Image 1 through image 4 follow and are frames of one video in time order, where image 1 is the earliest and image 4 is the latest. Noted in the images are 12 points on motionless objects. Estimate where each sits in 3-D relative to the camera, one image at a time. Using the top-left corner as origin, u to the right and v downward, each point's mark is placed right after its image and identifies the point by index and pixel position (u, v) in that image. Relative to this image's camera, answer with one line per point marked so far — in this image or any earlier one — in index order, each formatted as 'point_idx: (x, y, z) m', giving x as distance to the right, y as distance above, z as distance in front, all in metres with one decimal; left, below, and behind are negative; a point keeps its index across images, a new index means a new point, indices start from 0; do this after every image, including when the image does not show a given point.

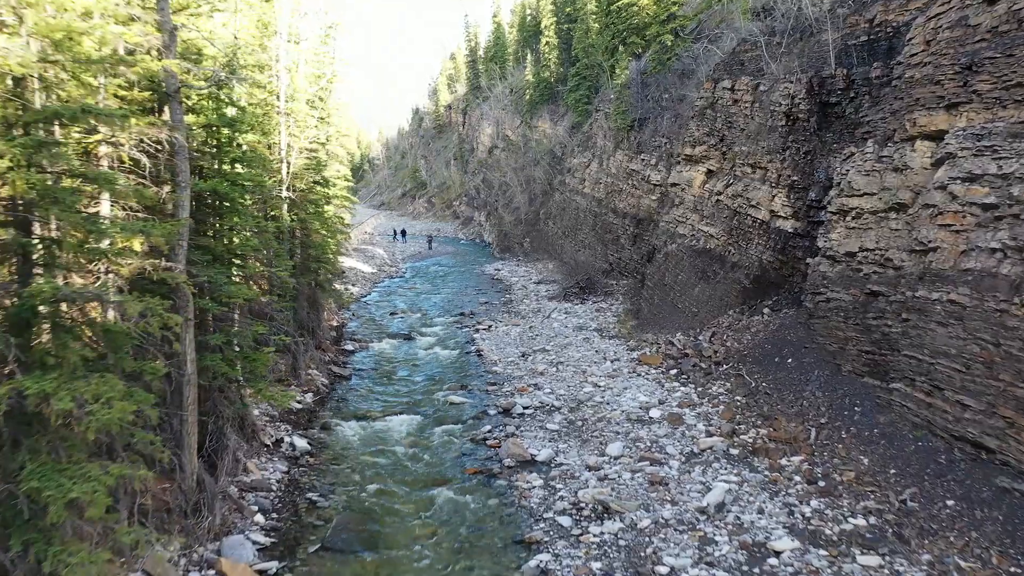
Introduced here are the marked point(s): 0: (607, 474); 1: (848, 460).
0: (+1.2, -2.3, +10.7) m
1: (+4.0, -2.1, +10.3) m
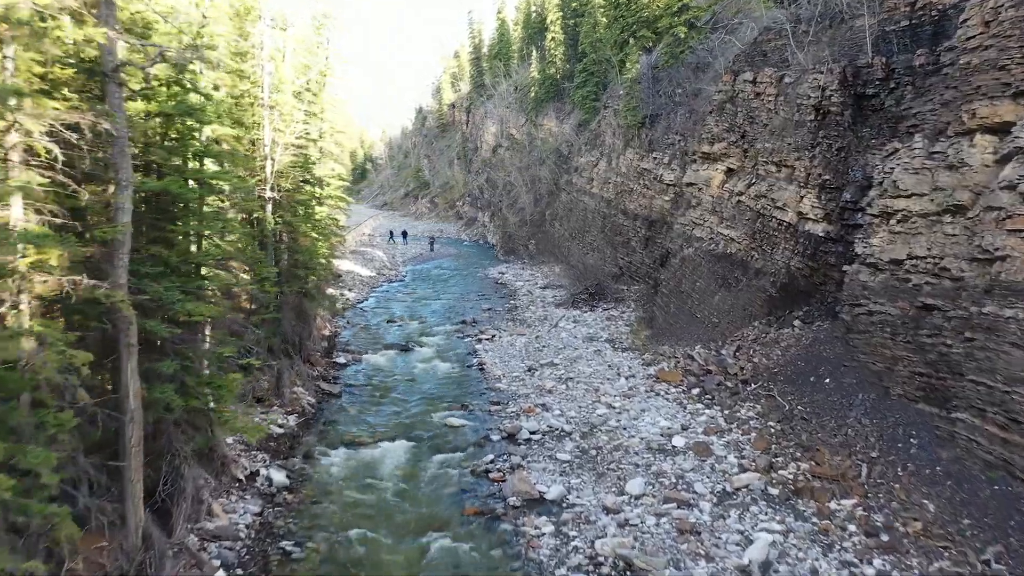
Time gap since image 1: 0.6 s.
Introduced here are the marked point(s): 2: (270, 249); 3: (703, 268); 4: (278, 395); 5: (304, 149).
0: (+1.3, -2.5, +9.2) m
1: (+4.1, -2.2, +8.8) m
2: (-4.2, +0.7, +14.8) m
3: (+4.3, +0.4, +19.1) m
4: (-3.8, -1.7, +13.7) m
5: (-4.2, +2.8, +17.0) m
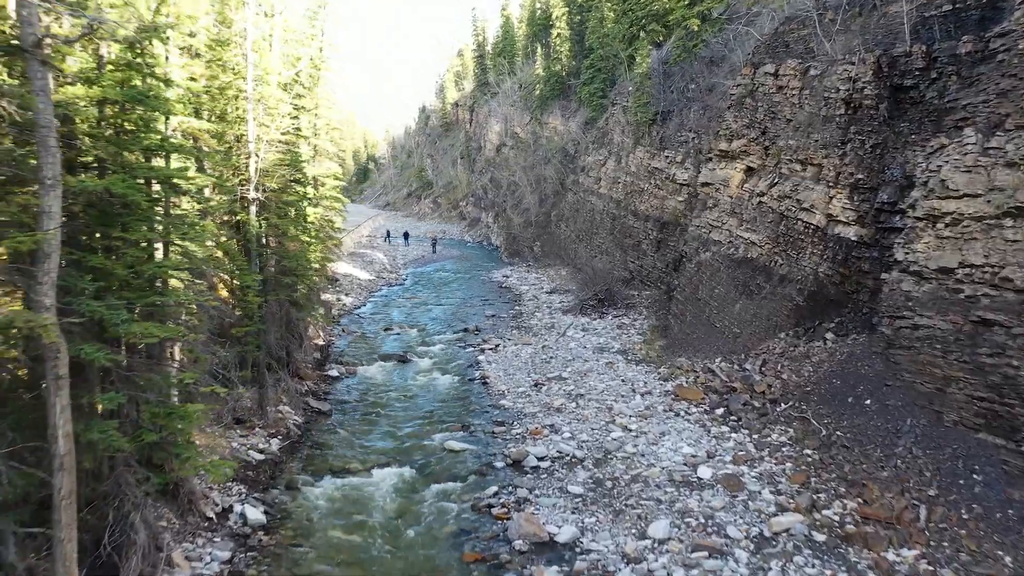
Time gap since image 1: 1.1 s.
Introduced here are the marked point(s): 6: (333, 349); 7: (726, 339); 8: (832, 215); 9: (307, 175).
0: (+1.3, -2.6, +8.0) m
1: (+4.2, -2.4, +7.5) m
2: (-4.1, +0.5, +13.6) m
3: (+4.4, +0.3, +17.8) m
4: (-3.7, -1.9, +12.5) m
5: (-4.1, +2.6, +15.7) m
6: (-3.9, -1.4, +18.8) m
7: (+4.1, -1.0, +16.3) m
8: (+5.6, +1.3, +14.8) m
9: (-4.6, +2.5, +18.9) m
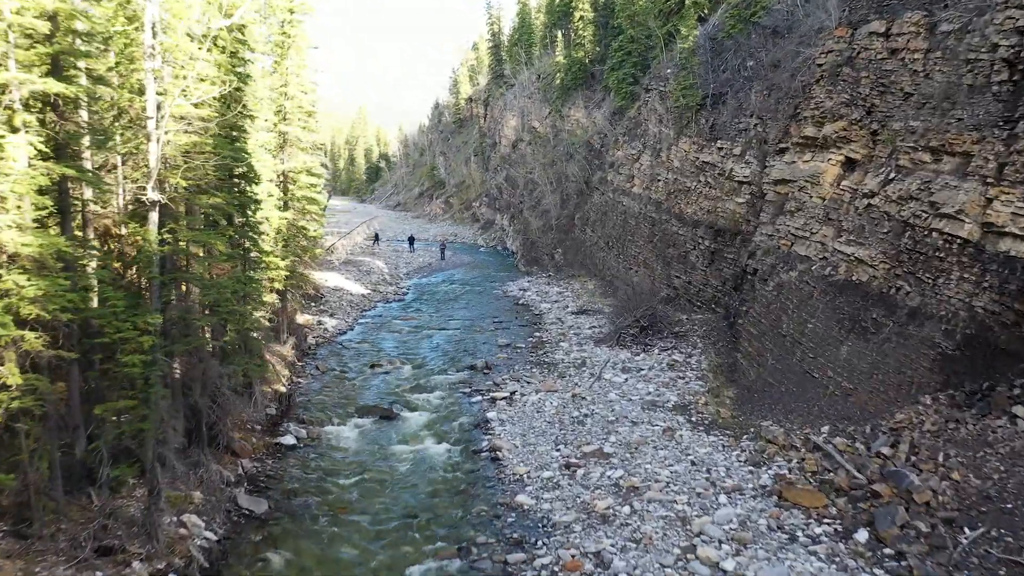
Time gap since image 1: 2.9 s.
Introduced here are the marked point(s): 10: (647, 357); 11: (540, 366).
0: (+1.4, -3.2, +3.5) m
1: (+4.3, -2.9, +3.0) m
2: (-3.9, 0.0, +9.1) m
3: (+4.7, -0.2, +13.2) m
4: (-3.5, -2.4, +8.1) m
5: (-3.8, +2.1, +11.3) m
6: (-3.6, -1.9, +14.4) m
7: (+4.4, -1.5, +11.7) m
8: (+5.8, +0.8, +10.2) m
9: (-4.3, +2.0, +14.5) m
10: (+2.6, -1.3, +16.2) m
11: (+0.5, -1.5, +16.3) m
